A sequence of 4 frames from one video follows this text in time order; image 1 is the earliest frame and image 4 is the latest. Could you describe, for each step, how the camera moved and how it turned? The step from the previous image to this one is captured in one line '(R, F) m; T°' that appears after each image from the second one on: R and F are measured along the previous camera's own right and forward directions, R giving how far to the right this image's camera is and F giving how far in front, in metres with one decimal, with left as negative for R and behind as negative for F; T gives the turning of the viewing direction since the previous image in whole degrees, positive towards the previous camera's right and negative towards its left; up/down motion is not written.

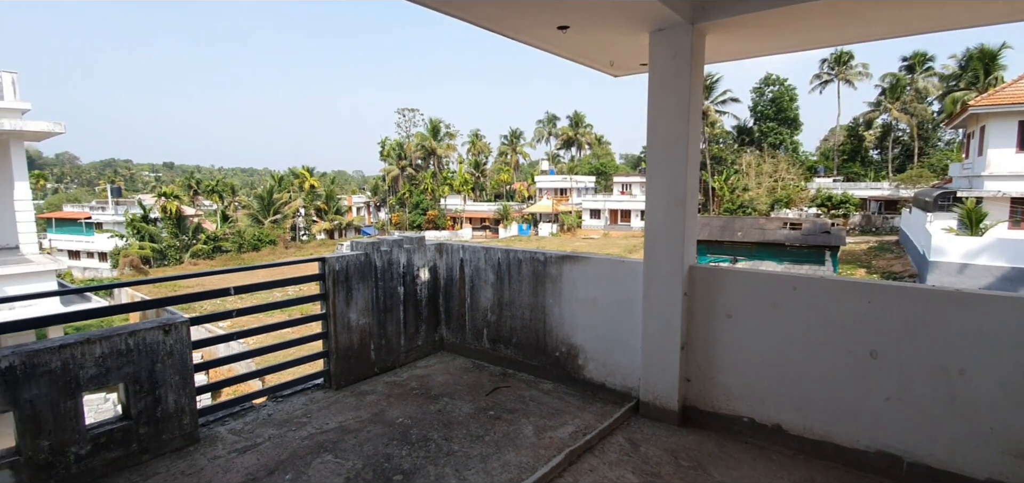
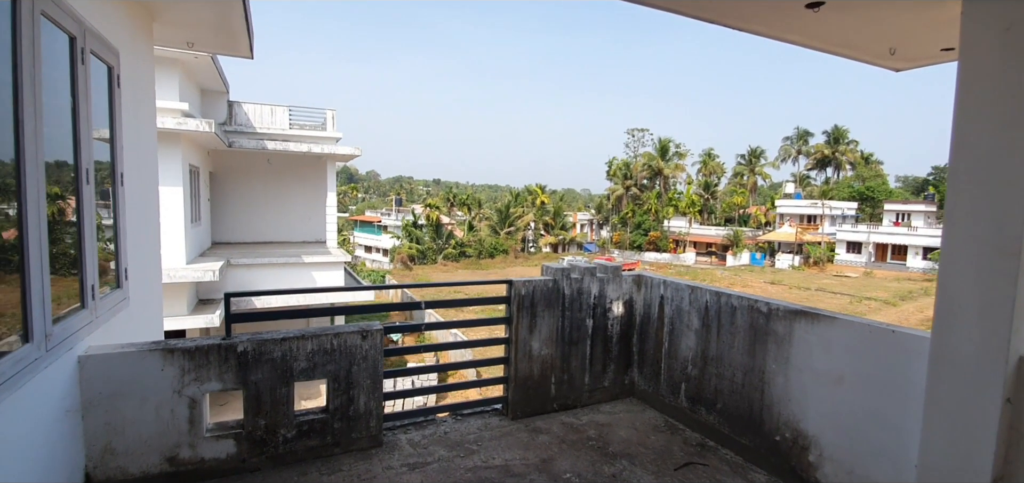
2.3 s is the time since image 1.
(+0.1, +0.4) m; -25°
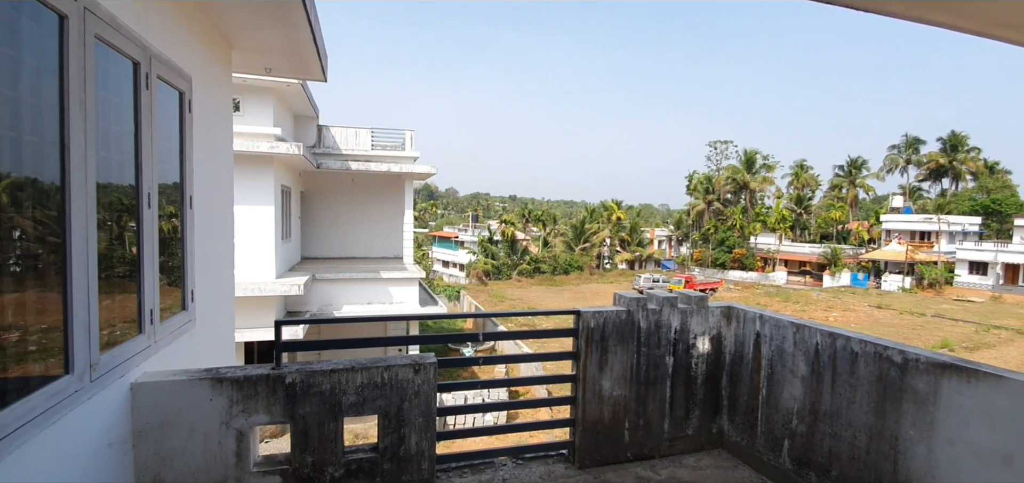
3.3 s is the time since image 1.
(0.0, +0.3) m; -9°
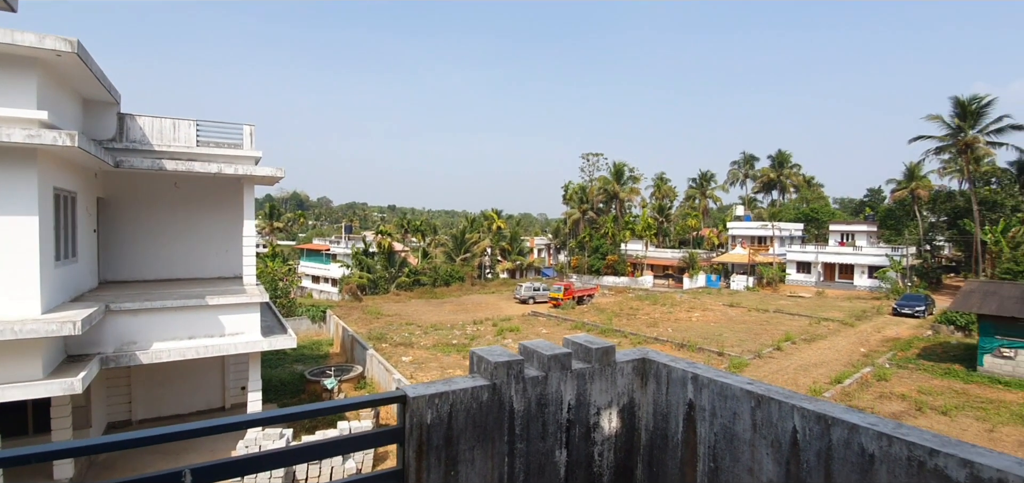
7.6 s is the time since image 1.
(+0.4, +1.2) m; +14°
